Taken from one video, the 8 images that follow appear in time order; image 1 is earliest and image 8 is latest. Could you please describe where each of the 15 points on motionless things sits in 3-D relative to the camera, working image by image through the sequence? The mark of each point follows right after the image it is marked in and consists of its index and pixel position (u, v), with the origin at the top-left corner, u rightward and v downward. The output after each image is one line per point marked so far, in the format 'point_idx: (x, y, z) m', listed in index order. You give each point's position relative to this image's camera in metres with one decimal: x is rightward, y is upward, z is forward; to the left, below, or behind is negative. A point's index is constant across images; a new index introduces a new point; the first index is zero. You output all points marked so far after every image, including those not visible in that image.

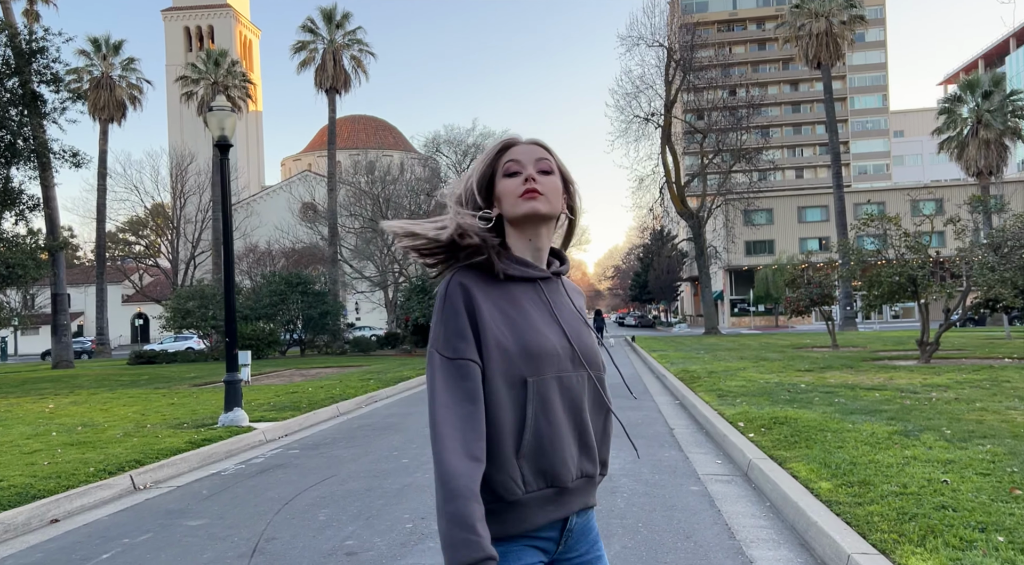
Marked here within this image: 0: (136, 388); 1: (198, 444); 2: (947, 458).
0: (-9.0, -2.5, +17.5) m
1: (-3.8, -1.9, +8.7) m
2: (+3.7, -1.5, +6.1) m
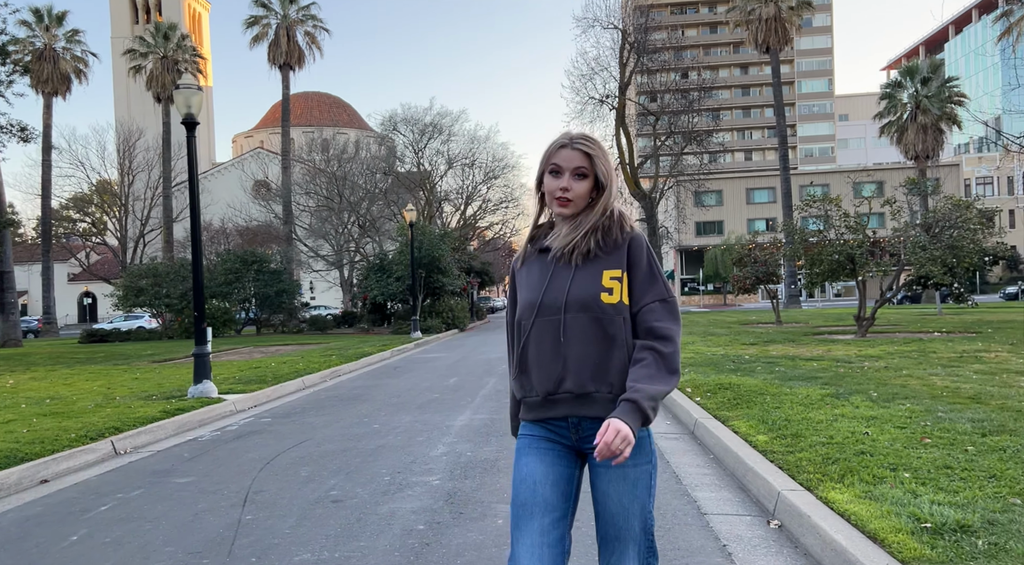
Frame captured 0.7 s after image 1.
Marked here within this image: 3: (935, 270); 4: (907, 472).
0: (-10.0, -2.0, +17.4) m
1: (-4.2, -1.6, +9.0) m
2: (+3.4, -1.2, +6.8) m
3: (+10.2, +0.3, +17.4) m
4: (+2.5, -1.2, +4.6) m
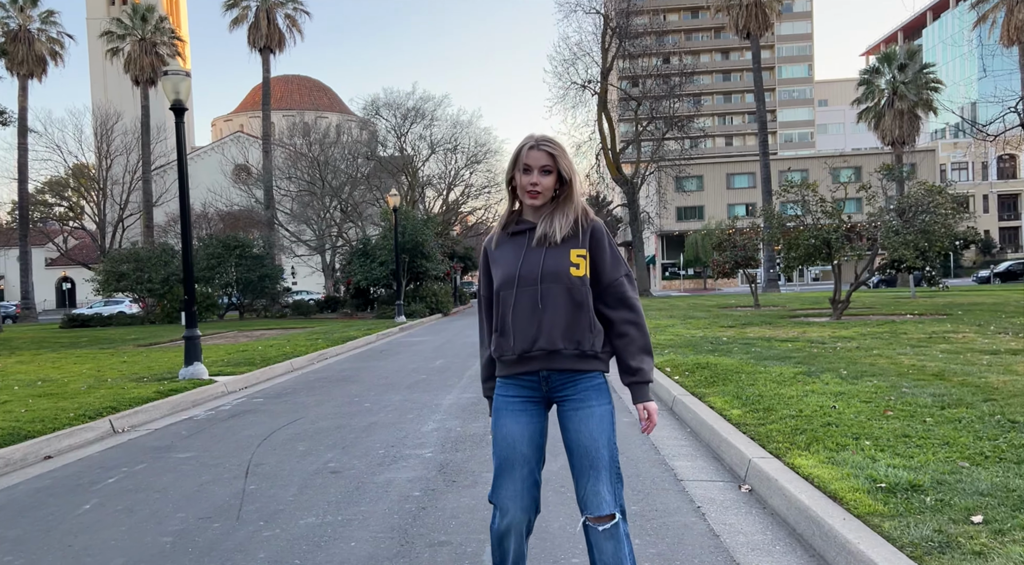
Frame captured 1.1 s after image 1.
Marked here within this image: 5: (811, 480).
0: (-10.4, -1.6, +17.5) m
1: (-4.4, -1.4, +9.2) m
2: (+3.2, -1.1, +7.2) m
3: (+9.8, +0.7, +17.9) m
4: (+2.4, -1.1, +4.9) m
5: (+1.7, -1.1, +4.2) m
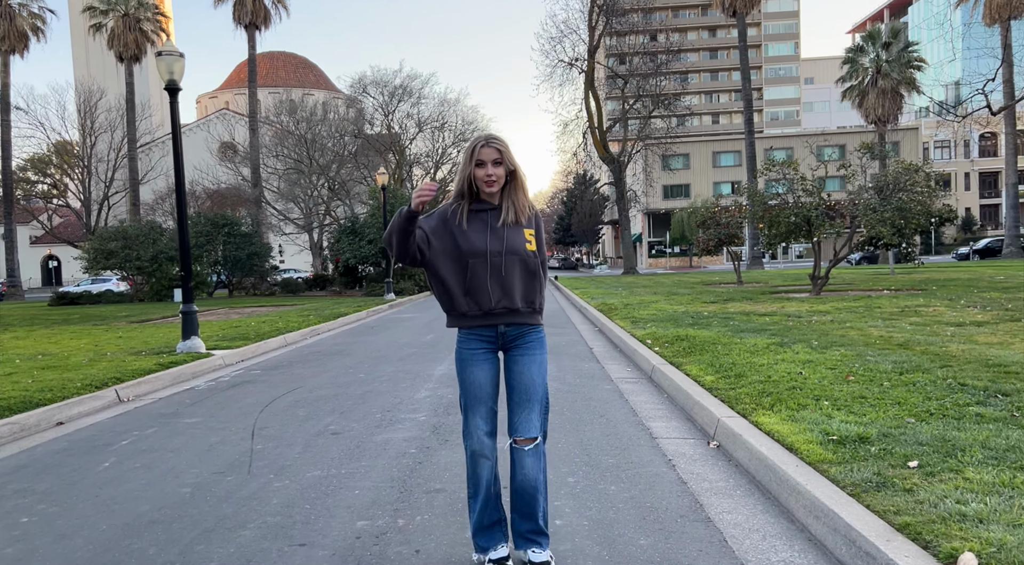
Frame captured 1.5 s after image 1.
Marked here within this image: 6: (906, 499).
0: (-10.7, -1.1, +17.7) m
1: (-4.5, -1.1, +9.5) m
2: (+3.1, -0.8, +7.7) m
3: (+9.4, +1.3, +18.4) m
4: (+2.3, -0.9, +5.4) m
5: (+1.7, -1.0, +4.6) m
6: (+1.8, -1.0, +3.4) m
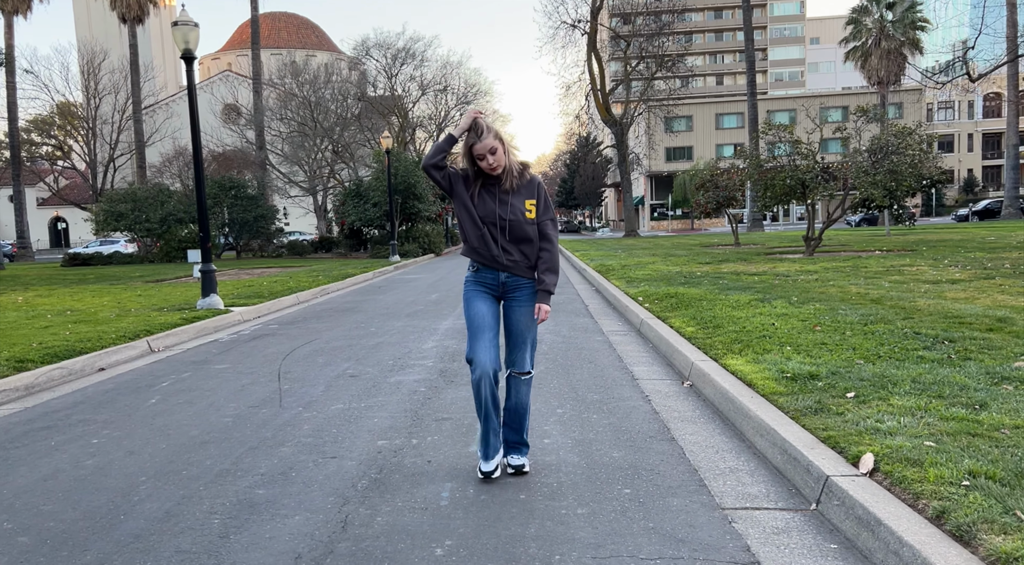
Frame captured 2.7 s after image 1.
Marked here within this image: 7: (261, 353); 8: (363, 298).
0: (-10.7, -0.1, +18.4) m
1: (-4.5, -0.5, +10.2) m
2: (+3.1, -0.3, +8.3) m
3: (+9.5, +2.3, +18.9) m
4: (+2.3, -0.5, +6.0) m
5: (+1.6, -0.7, +5.3) m
6: (+1.8, -0.8, +4.0) m
7: (-2.8, -0.8, +8.1) m
8: (-2.8, -0.3, +13.6) m
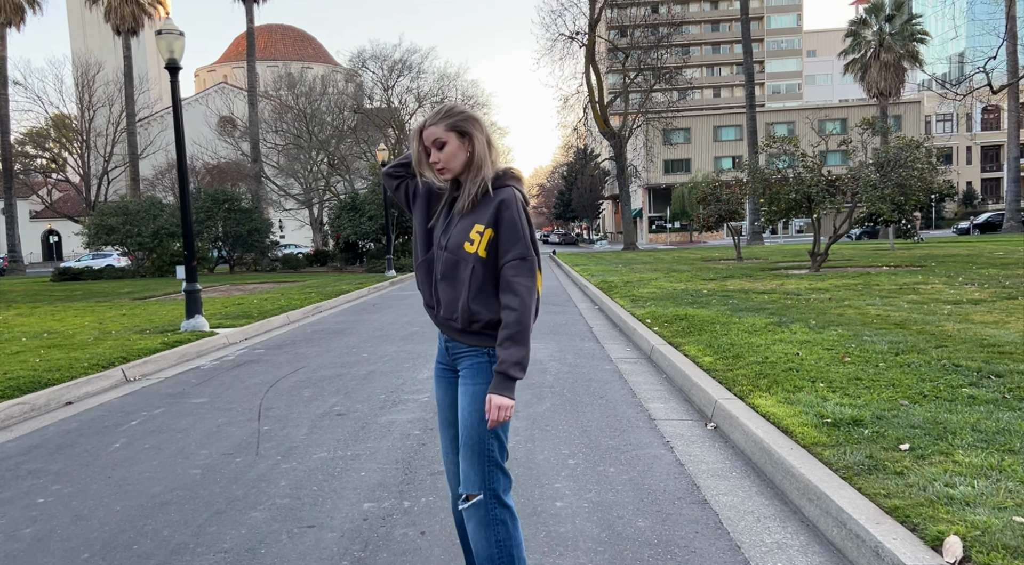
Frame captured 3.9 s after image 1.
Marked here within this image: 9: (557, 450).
0: (-10.7, -0.5, +17.8) m
1: (-4.5, -0.8, +9.6) m
2: (+3.1, -0.6, +7.7) m
3: (+9.5, +1.9, +18.5) m
4: (+2.3, -0.8, +5.5) m
5: (+1.7, -0.9, +4.7) m
6: (+1.8, -1.0, +3.5) m
7: (-2.8, -1.0, +7.5) m
8: (-2.8, -0.6, +13.0) m
9: (+0.3, -1.1, +4.7) m
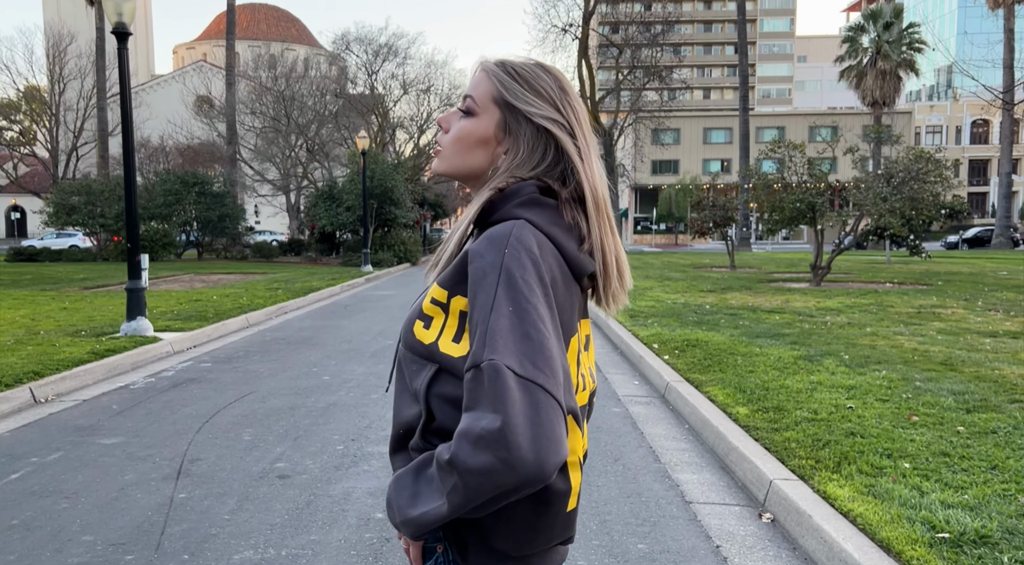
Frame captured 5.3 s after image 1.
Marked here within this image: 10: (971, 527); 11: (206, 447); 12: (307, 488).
0: (-11.0, -0.2, +16.2) m
1: (-4.7, -0.8, +8.2) m
2: (+3.0, -0.9, +6.6) m
3: (+9.2, +1.5, +17.4) m
4: (+2.3, -1.1, +4.3) m
5: (+1.7, -1.2, +3.5) m
6: (+1.9, -1.2, +2.3) m
7: (-2.9, -1.1, +6.1) m
8: (-3.0, -0.7, +11.6) m
9: (+0.3, -1.3, +3.4) m
10: (+2.1, -1.1, +3.4) m
11: (-2.2, -1.2, +5.2) m
12: (-1.2, -1.2, +4.3) m
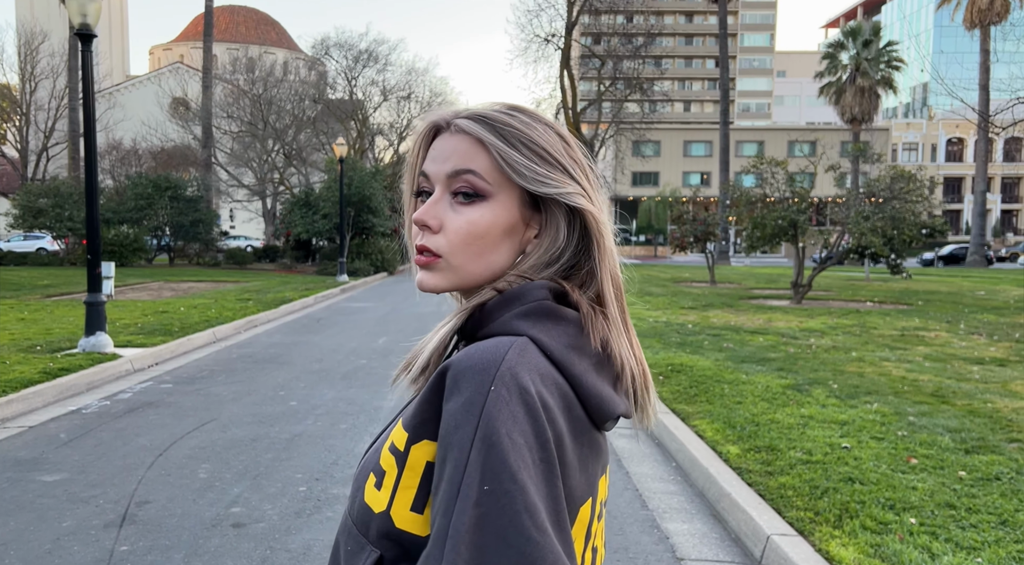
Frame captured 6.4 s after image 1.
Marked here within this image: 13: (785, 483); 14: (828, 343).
0: (-11.5, -0.4, +15.6) m
1: (-4.9, -1.0, +7.7) m
2: (+2.8, -1.2, +6.3) m
3: (+8.7, +1.0, +17.4) m
4: (+2.2, -1.3, +4.0) m
5: (+1.6, -1.4, +3.2) m
6: (+1.8, -1.4, +2.0) m
7: (-3.0, -1.3, +5.7) m
8: (-3.3, -0.9, +11.2) m
9: (+0.2, -1.5, +3.1) m
10: (+2.0, -1.3, +3.1) m
11: (-2.3, -1.3, +4.7) m
12: (-1.3, -1.4, +3.9) m
13: (+1.7, -1.2, +4.5) m
14: (+4.9, -0.9, +11.1) m
